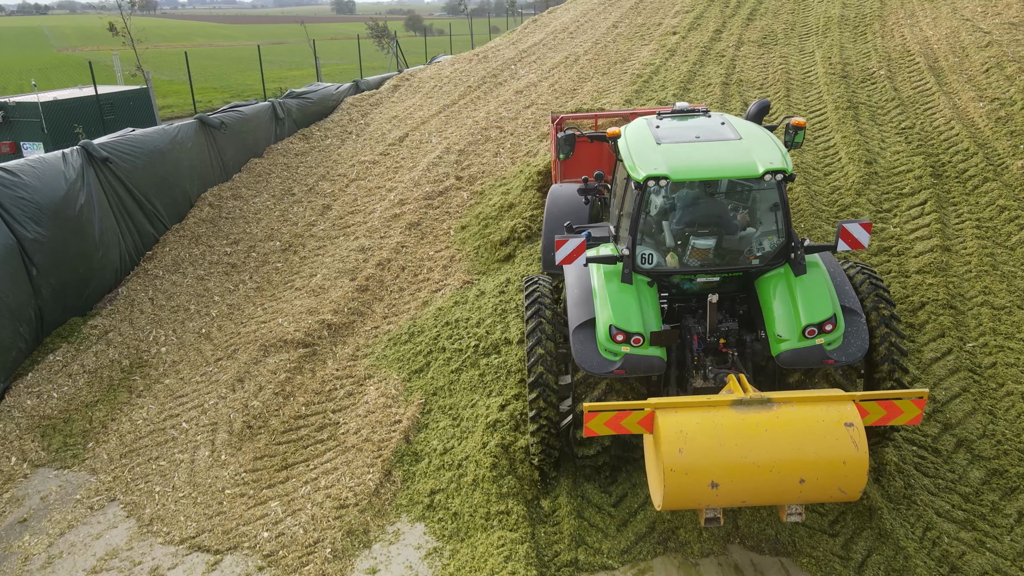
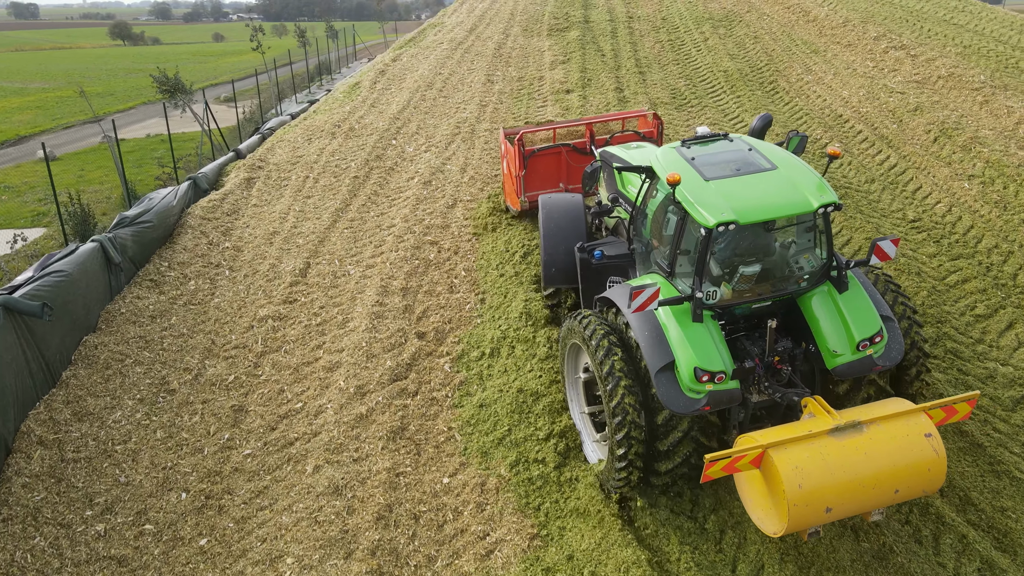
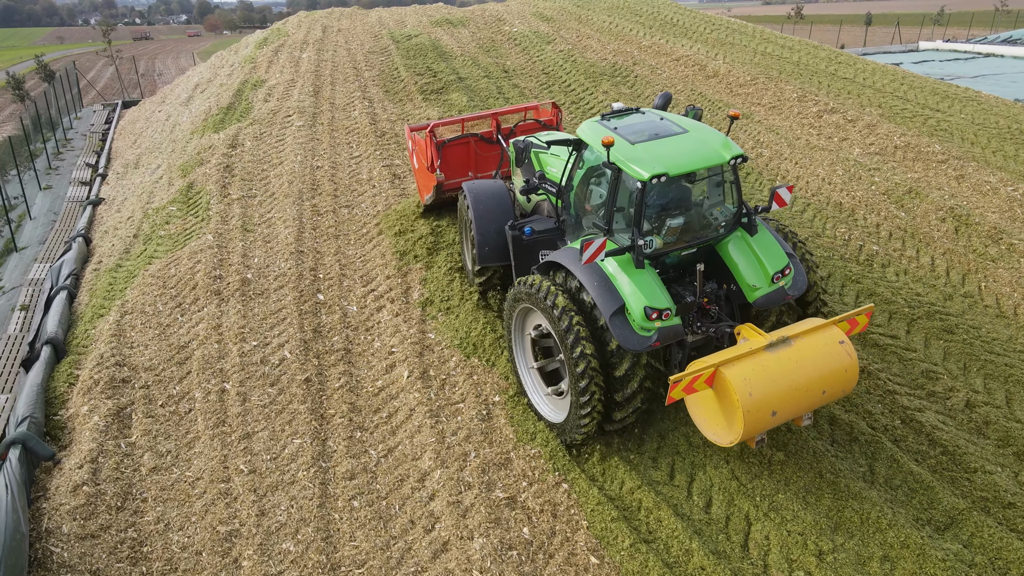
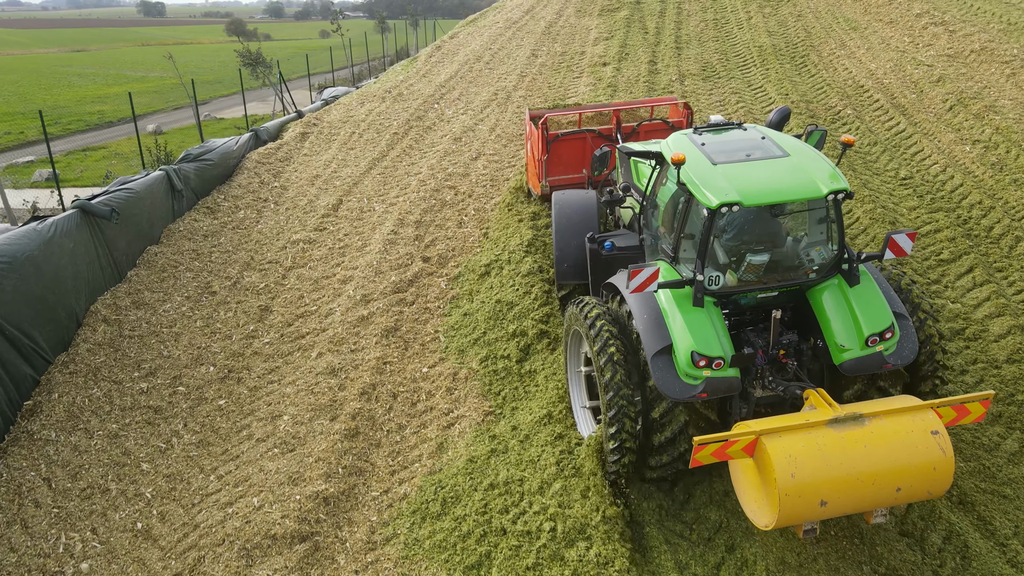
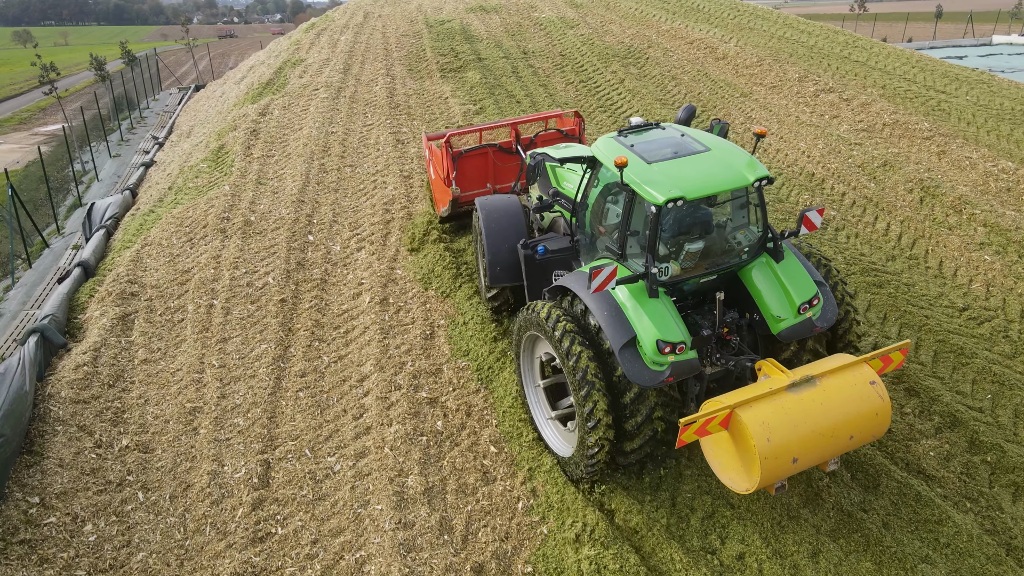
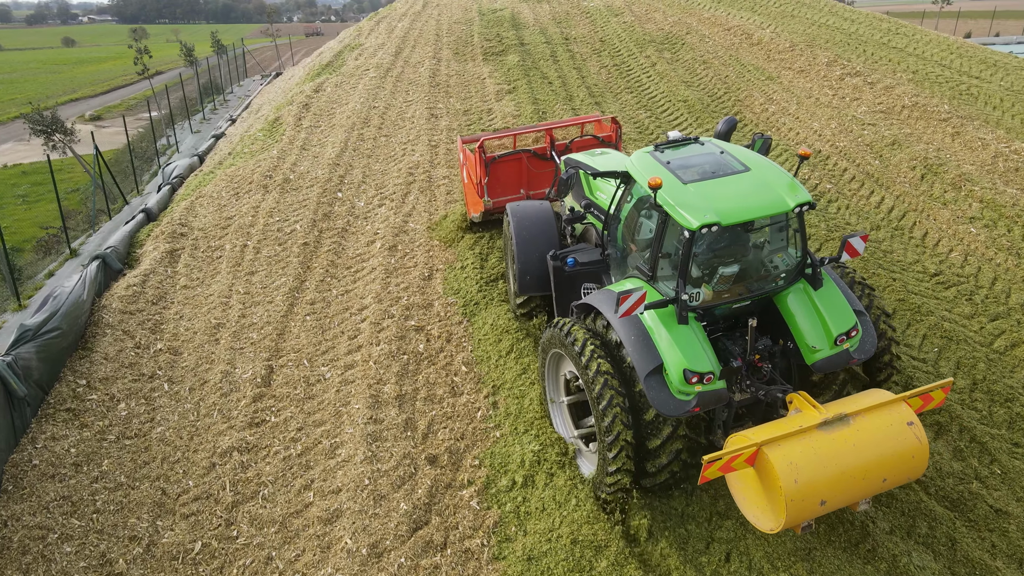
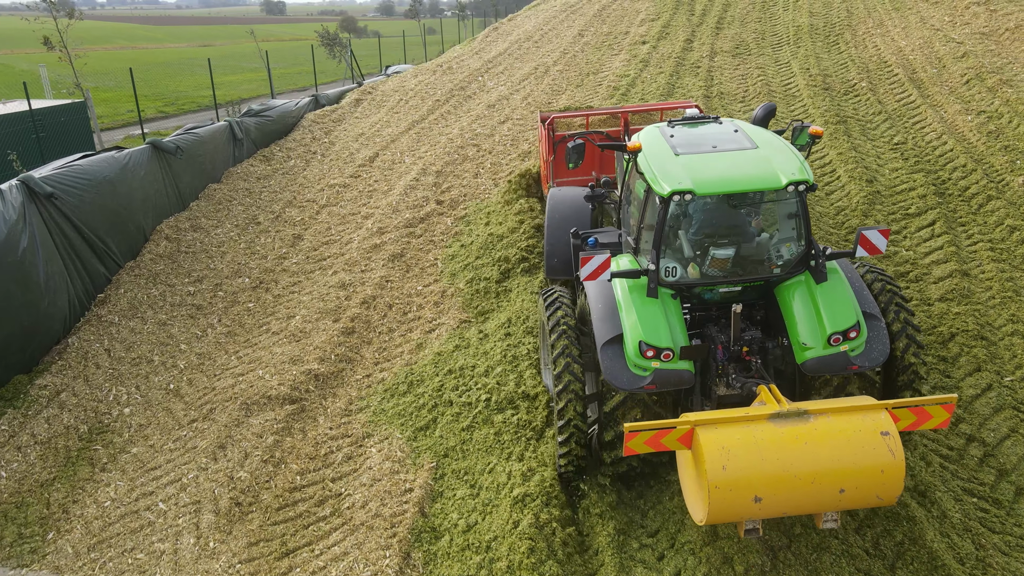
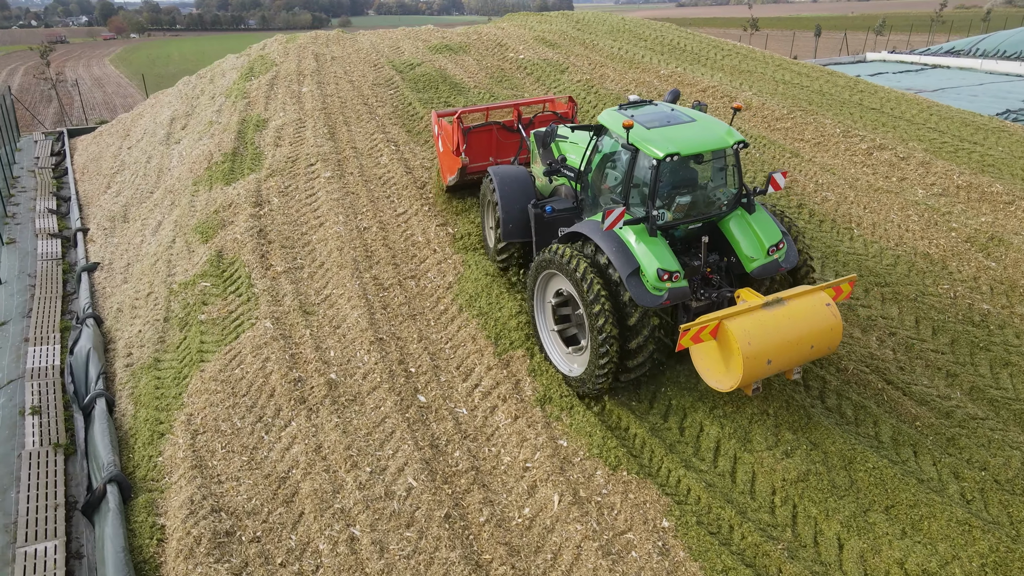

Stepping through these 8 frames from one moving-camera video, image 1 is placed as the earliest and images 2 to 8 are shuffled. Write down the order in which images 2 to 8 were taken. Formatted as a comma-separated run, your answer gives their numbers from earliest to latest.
7, 4, 2, 6, 5, 3, 8
